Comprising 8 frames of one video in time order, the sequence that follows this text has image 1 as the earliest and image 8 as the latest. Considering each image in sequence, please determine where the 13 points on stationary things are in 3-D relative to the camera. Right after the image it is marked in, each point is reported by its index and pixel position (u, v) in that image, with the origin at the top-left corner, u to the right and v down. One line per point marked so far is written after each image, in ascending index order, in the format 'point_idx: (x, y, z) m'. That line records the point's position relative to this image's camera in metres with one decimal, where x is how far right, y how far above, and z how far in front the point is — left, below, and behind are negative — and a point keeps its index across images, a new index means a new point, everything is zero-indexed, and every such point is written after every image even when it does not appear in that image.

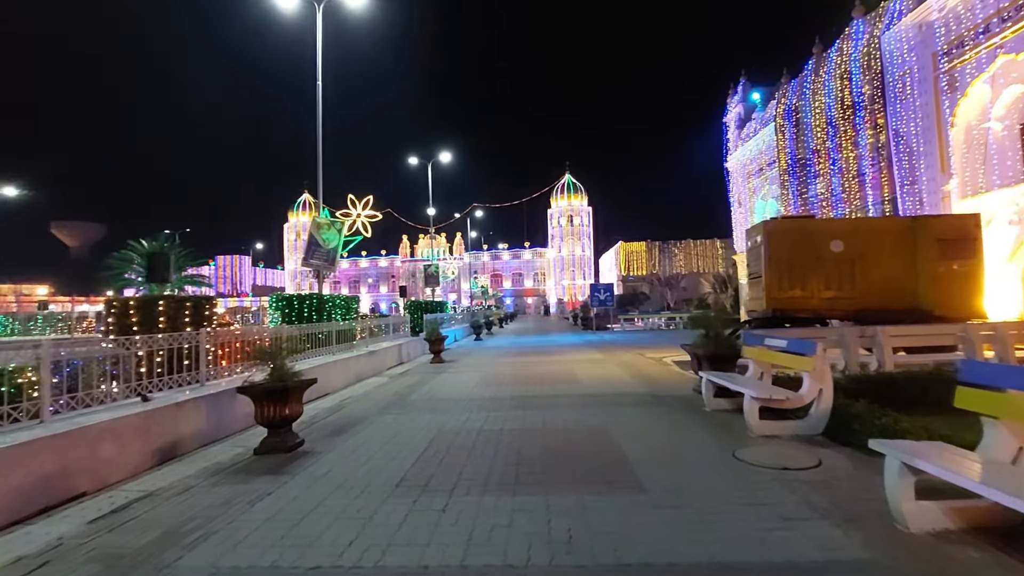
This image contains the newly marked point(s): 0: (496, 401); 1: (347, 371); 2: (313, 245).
0: (-0.3, -2.1, +9.1) m
1: (-4.1, -2.1, +12.4) m
2: (-5.7, +1.2, +14.0) m
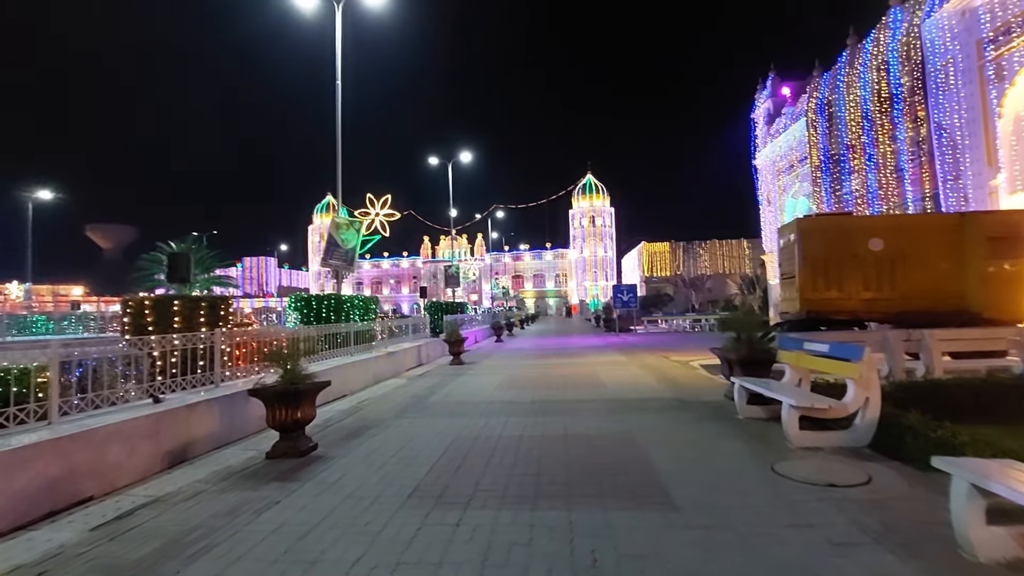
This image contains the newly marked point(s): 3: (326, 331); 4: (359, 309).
0: (+0.1, -2.1, +8.8) m
1: (-3.6, -2.1, +12.3) m
2: (-5.1, +1.2, +13.9) m
3: (-4.3, -1.0, +11.5) m
4: (-4.5, -0.6, +14.6) m
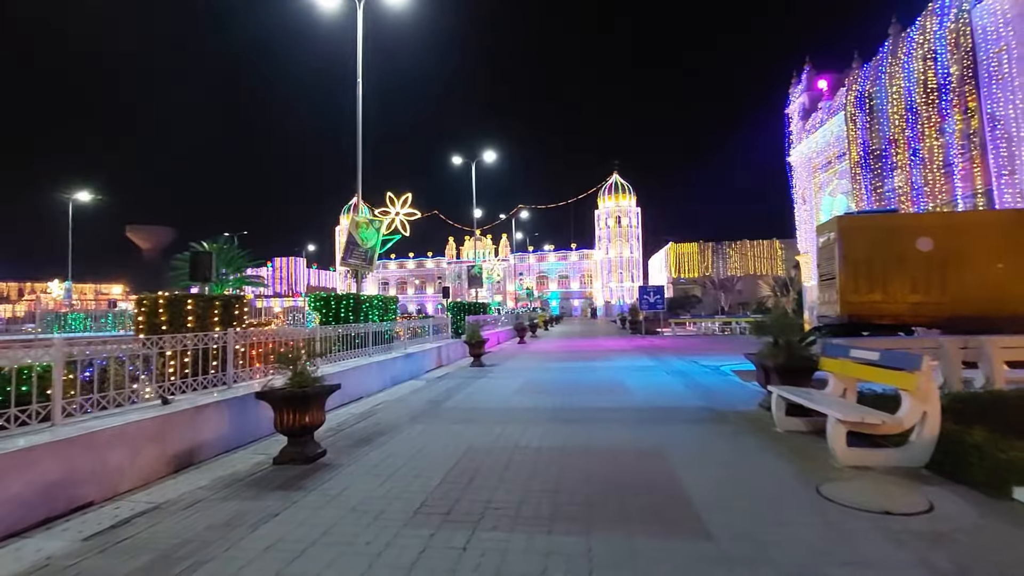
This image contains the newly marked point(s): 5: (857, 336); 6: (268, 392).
0: (+0.4, -2.1, +8.4) m
1: (-3.1, -2.1, +12.0) m
2: (-4.5, +1.2, +13.7) m
3: (-3.8, -1.0, +11.3) m
4: (-3.9, -0.6, +14.4) m
5: (+8.2, -1.1, +11.8) m
6: (-3.0, -1.3, +6.0) m
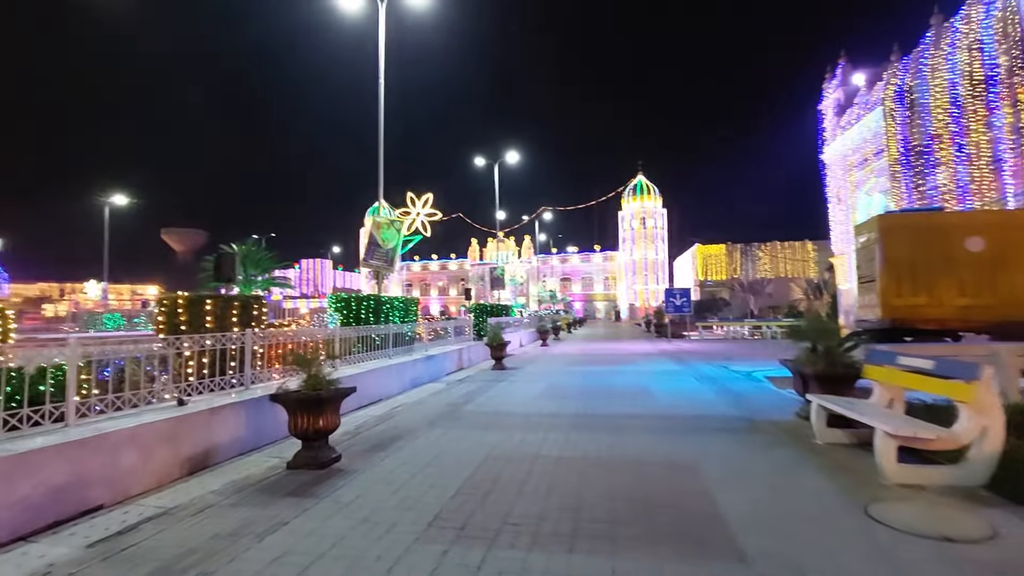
0: (+0.7, -2.1, +8.1) m
1: (-2.6, -2.1, +11.9) m
2: (-3.9, +1.2, +13.6) m
3: (-3.4, -1.0, +11.2) m
4: (-3.2, -0.7, +14.3) m
5: (+8.7, -1.2, +11.1) m
6: (-2.7, -1.3, +5.8) m
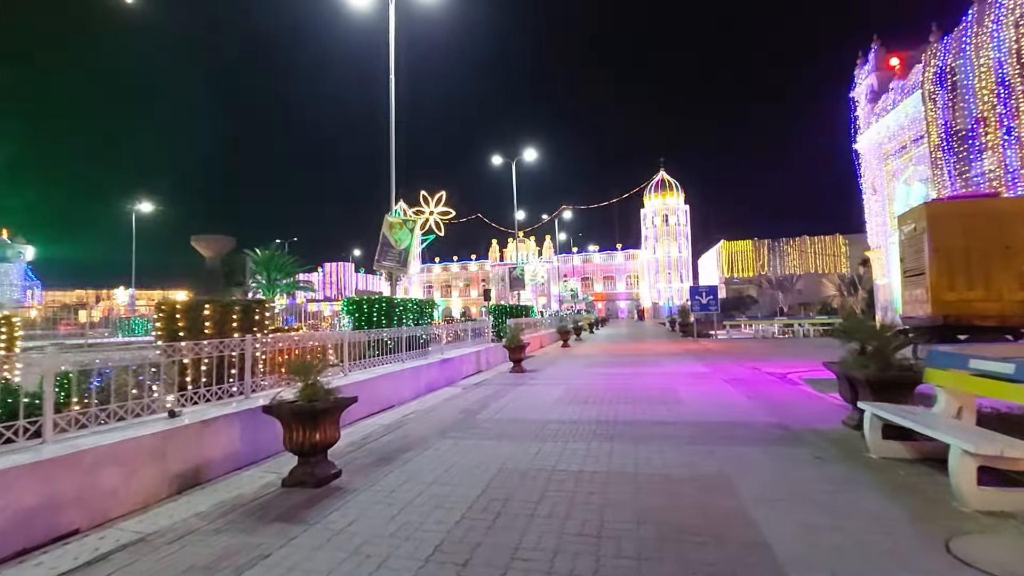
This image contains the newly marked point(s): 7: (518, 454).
0: (+1.0, -2.1, +7.5) m
1: (-2.2, -2.1, +11.4) m
2: (-3.4, +1.1, +13.2) m
3: (-3.0, -1.0, +10.8) m
4: (-2.7, -0.7, +13.8) m
5: (+9.1, -1.1, +10.2) m
6: (-2.6, -1.3, +5.4) m
7: (+0.1, -2.1, +6.3) m
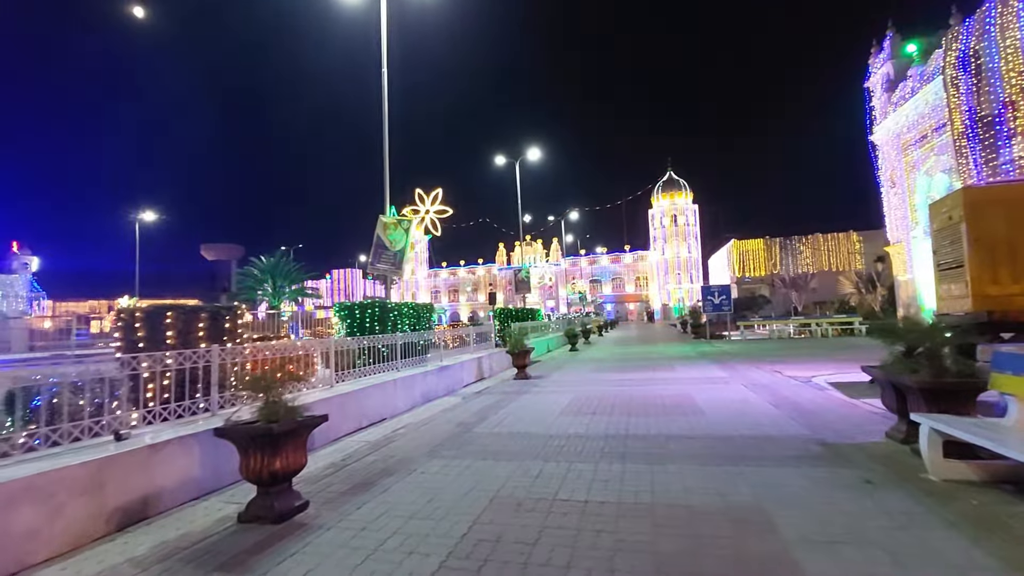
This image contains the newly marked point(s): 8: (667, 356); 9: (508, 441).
0: (+1.0, -2.1, +6.7) m
1: (-2.1, -2.2, +10.7) m
2: (-3.4, +1.0, +12.5) m
3: (-3.0, -1.1, +10.0) m
4: (-2.7, -0.8, +13.1) m
5: (+9.1, -0.9, +9.3) m
6: (-2.6, -1.3, +4.7) m
7: (0.0, -2.1, +5.5) m
8: (+6.2, -2.7, +19.7) m
9: (-0.1, -2.1, +7.0) m
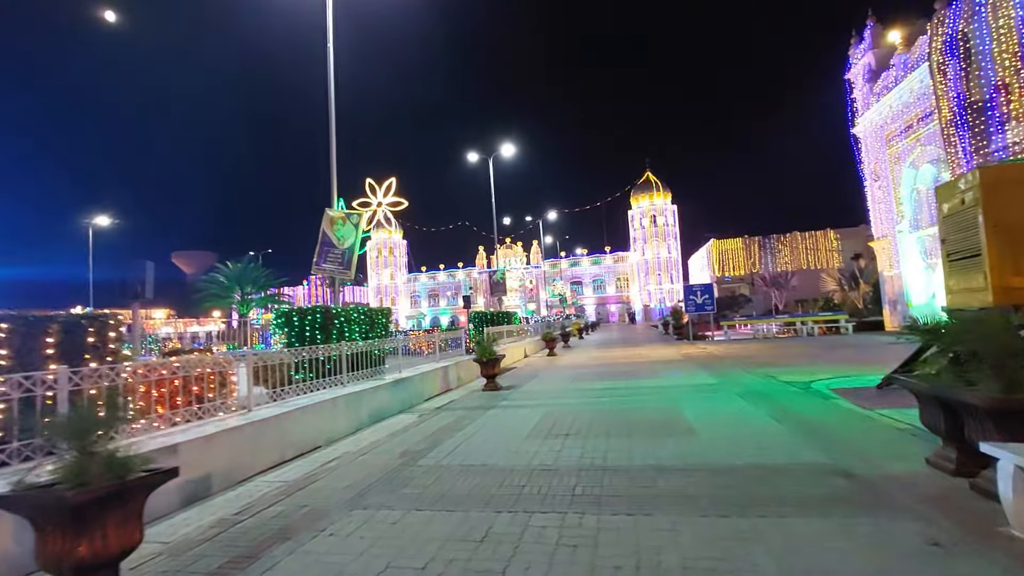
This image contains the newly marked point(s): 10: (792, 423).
0: (+0.4, -2.0, +5.3) m
1: (-2.8, -2.2, +9.2) m
2: (-4.2, +0.9, +11.0) m
3: (-3.6, -1.2, +8.5) m
4: (-3.5, -0.9, +11.6) m
5: (+8.4, -0.8, +8.2) m
6: (-3.1, -1.3, +3.1) m
7: (-0.5, -2.0, +4.1) m
8: (+5.2, -2.7, +18.5) m
9: (-0.6, -2.1, +5.6) m
10: (+3.9, -1.9, +7.1) m
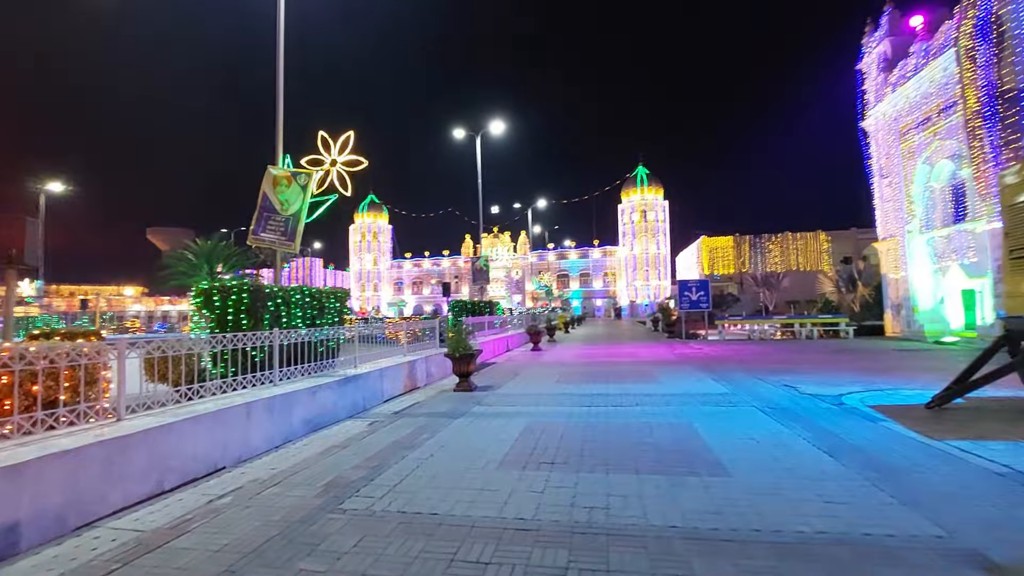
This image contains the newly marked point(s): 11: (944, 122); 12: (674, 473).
0: (+0.1, -1.8, +3.5) m
1: (-3.2, -1.9, +7.3) m
2: (-4.5, +1.4, +9.0) m
3: (-4.0, -0.8, +6.6) m
4: (-3.9, -0.4, +9.7) m
5: (+8.1, -0.9, +6.6) m
6: (-3.3, -1.0, +1.2) m
7: (-0.7, -1.8, +2.2) m
8: (+4.5, -2.4, +16.8) m
9: (-0.9, -1.9, +3.7) m
10: (+3.6, -1.8, +5.4) m
11: (+17.0, +6.5, +19.6) m
12: (+1.6, -1.8, +5.0) m
